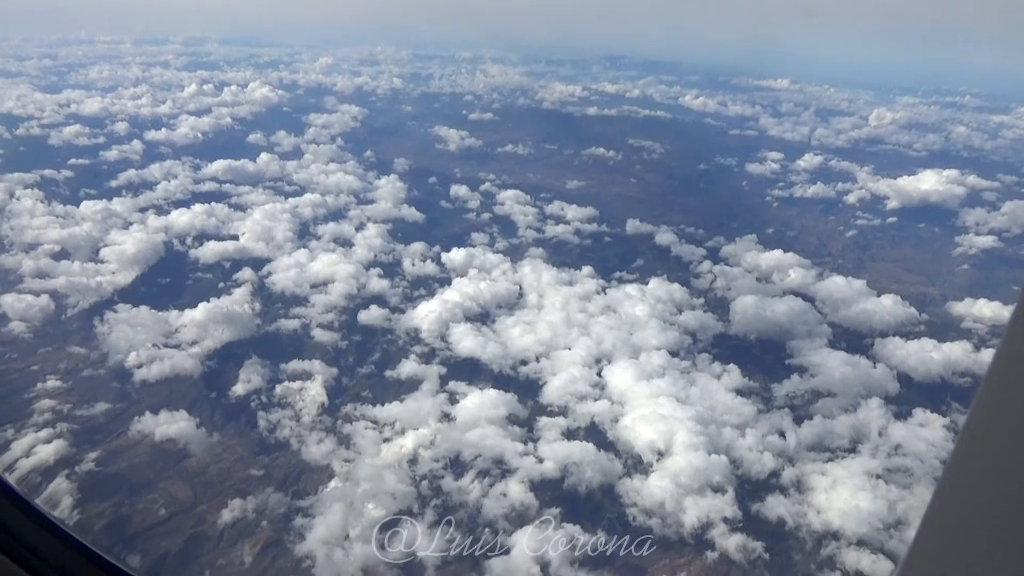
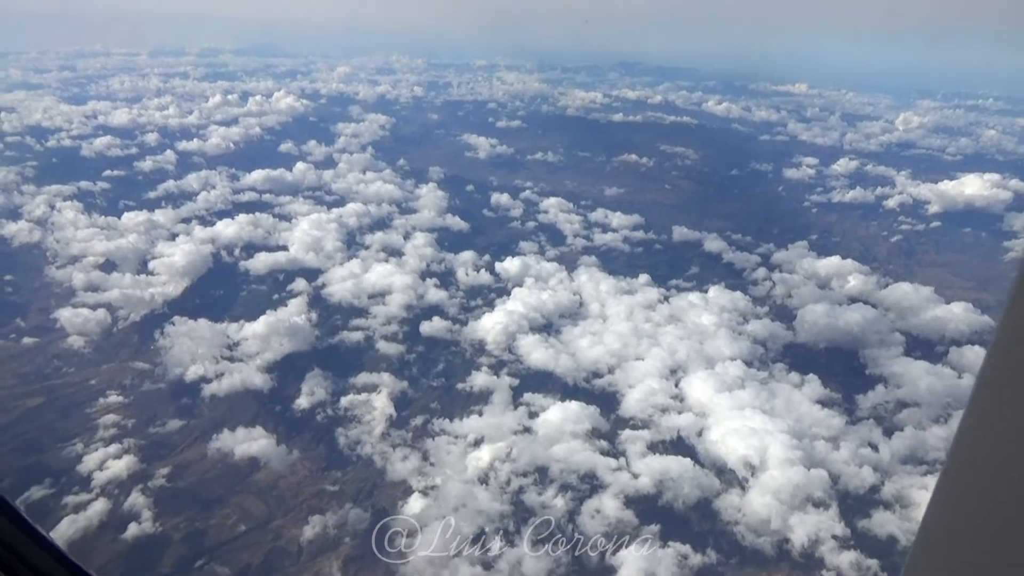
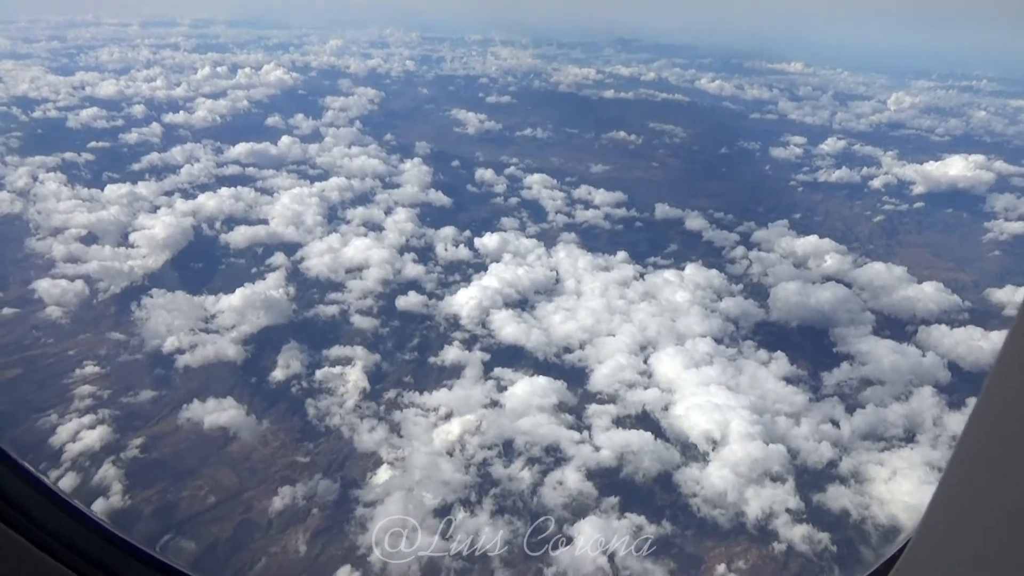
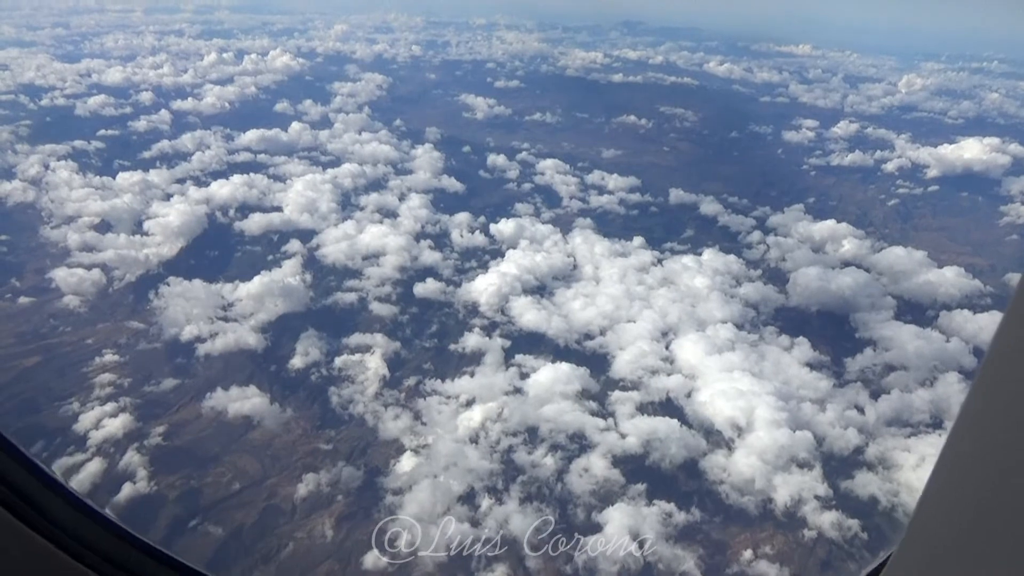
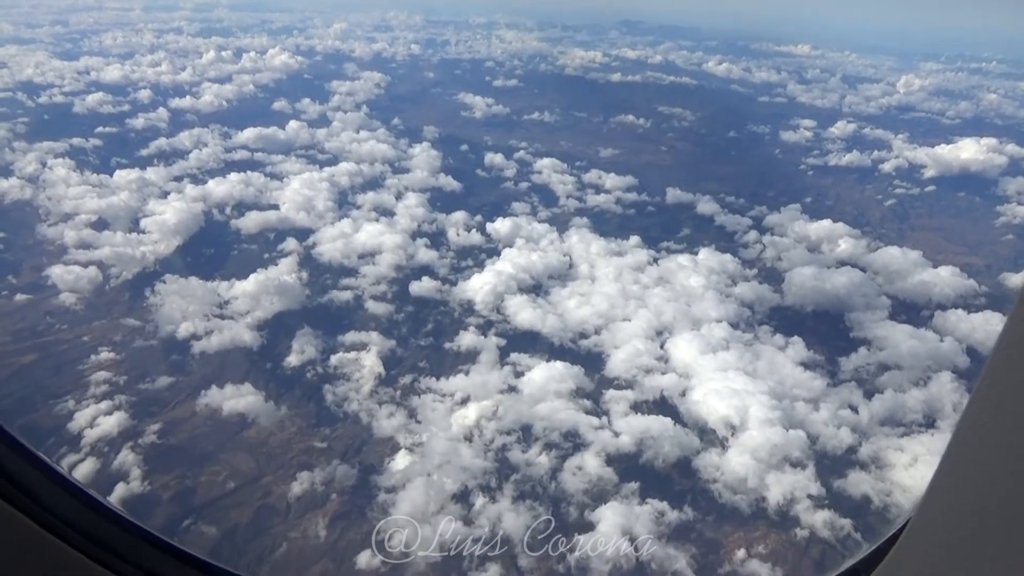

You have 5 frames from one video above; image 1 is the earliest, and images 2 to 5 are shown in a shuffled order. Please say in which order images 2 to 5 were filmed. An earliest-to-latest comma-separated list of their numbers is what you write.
3, 5, 4, 2
